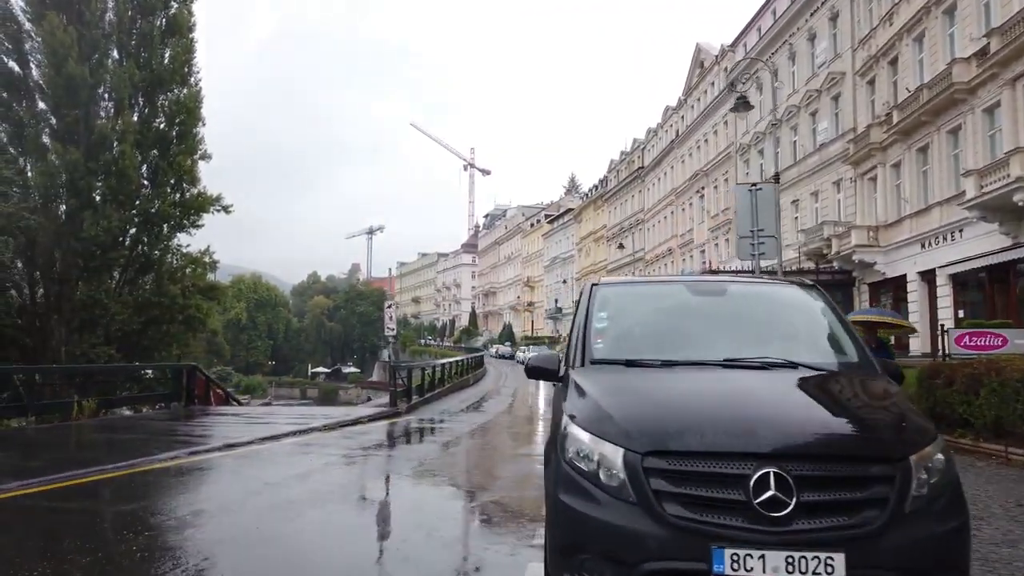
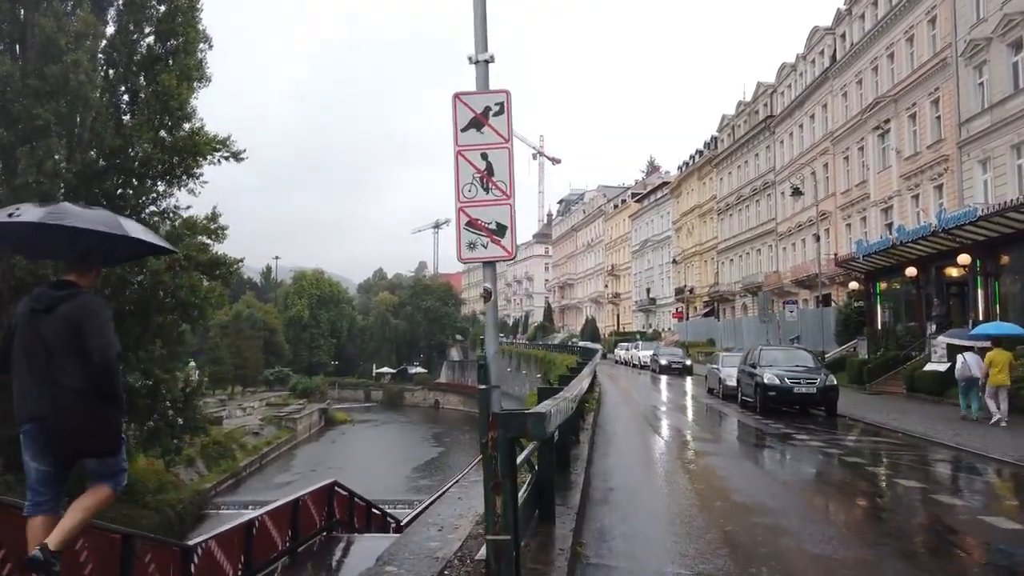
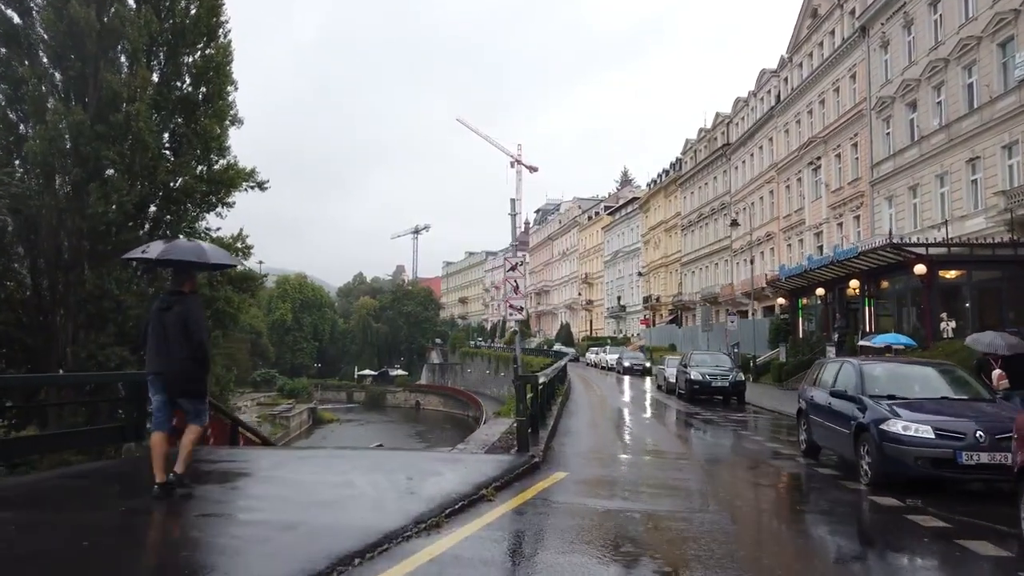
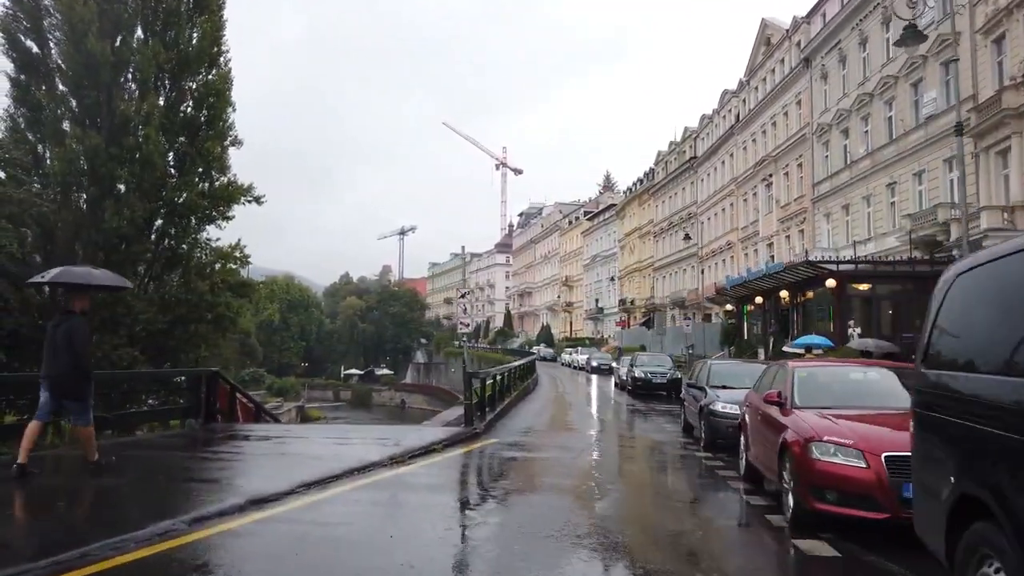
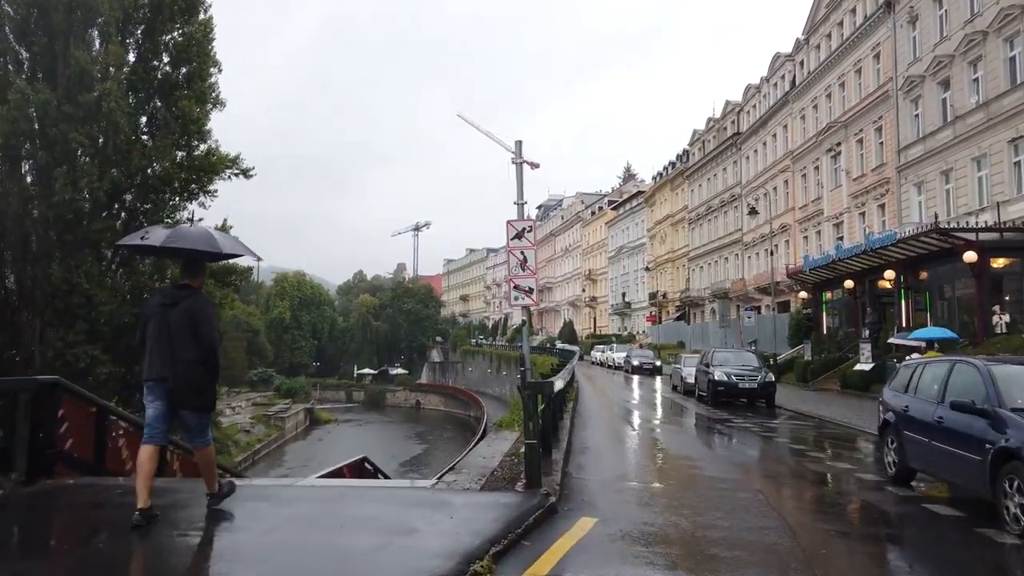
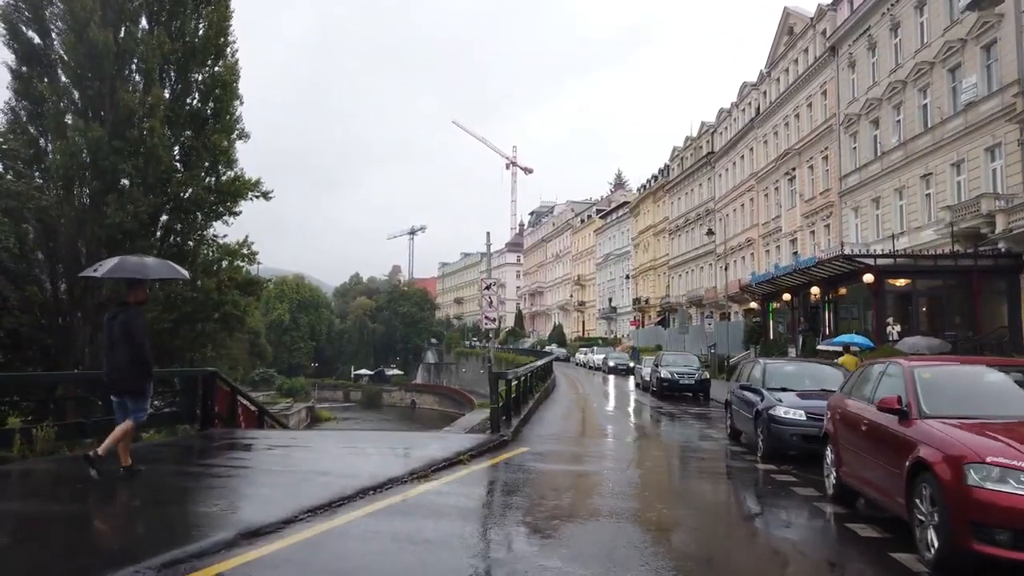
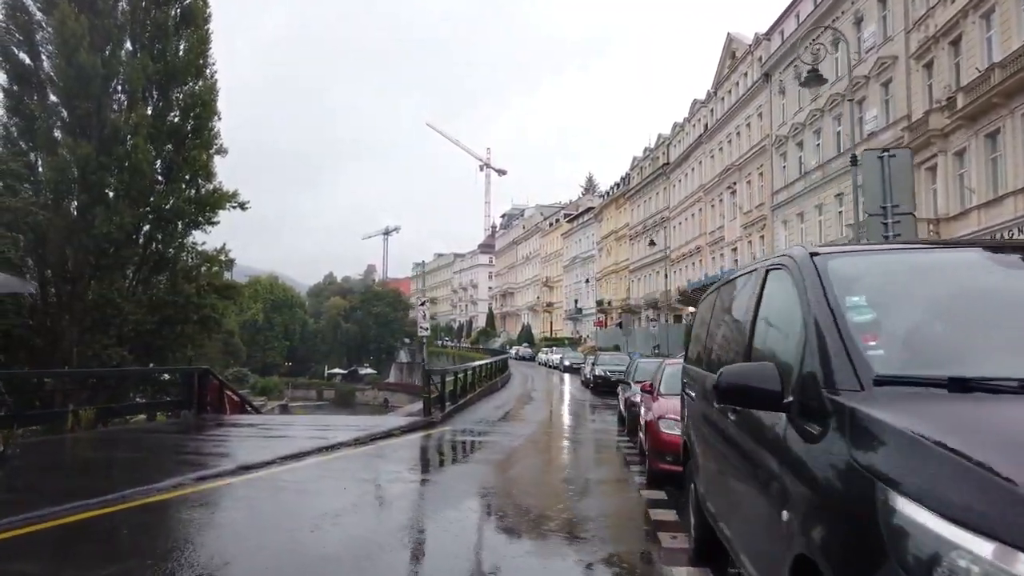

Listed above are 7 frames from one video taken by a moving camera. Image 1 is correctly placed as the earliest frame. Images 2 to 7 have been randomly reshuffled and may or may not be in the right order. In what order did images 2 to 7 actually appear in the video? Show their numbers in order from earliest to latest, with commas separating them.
7, 4, 6, 3, 5, 2
